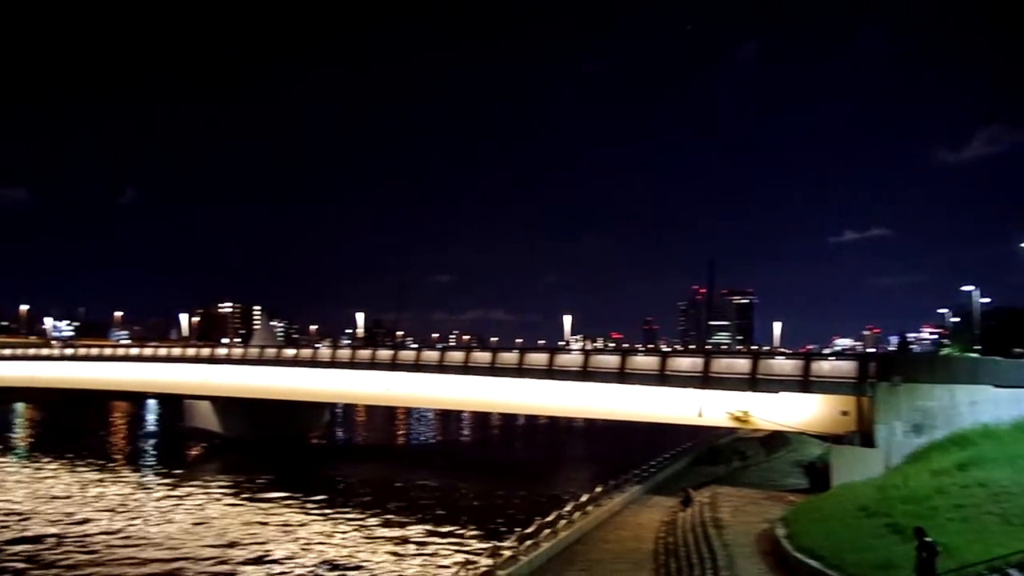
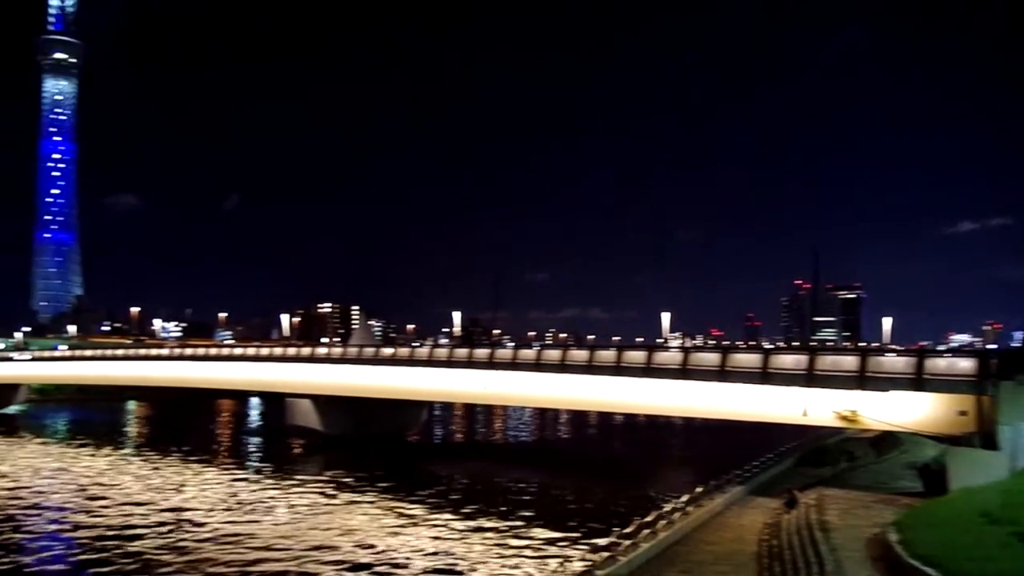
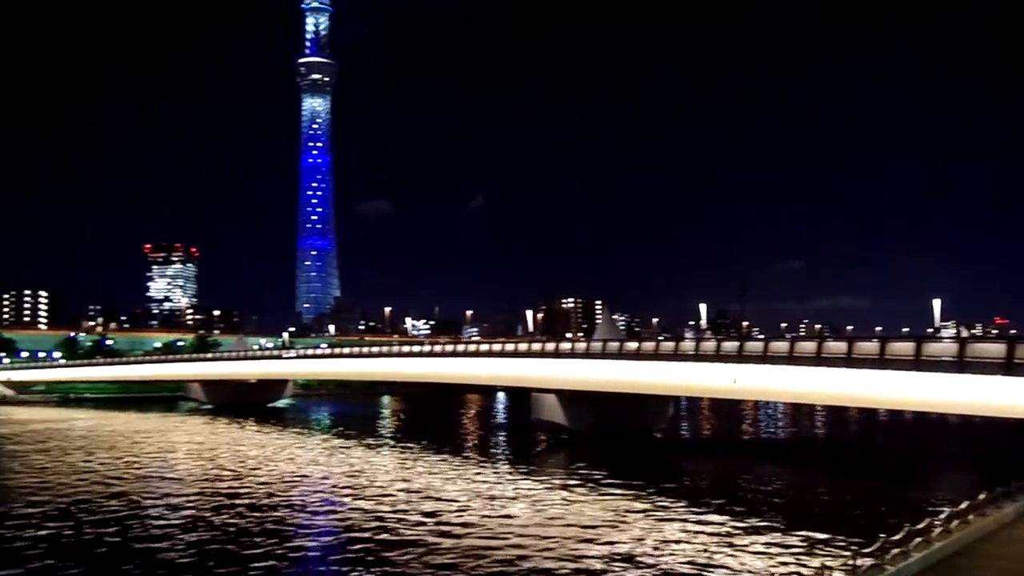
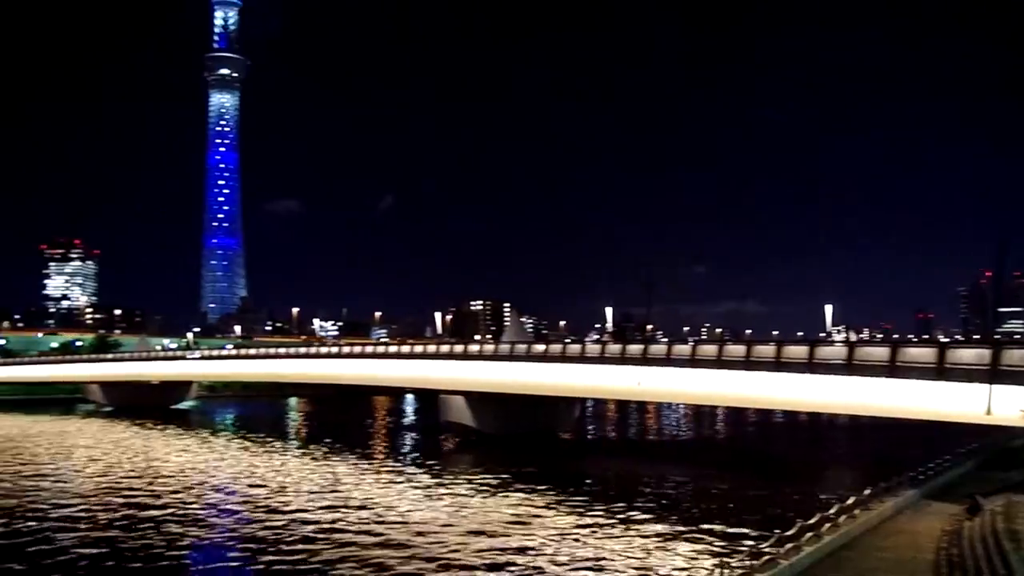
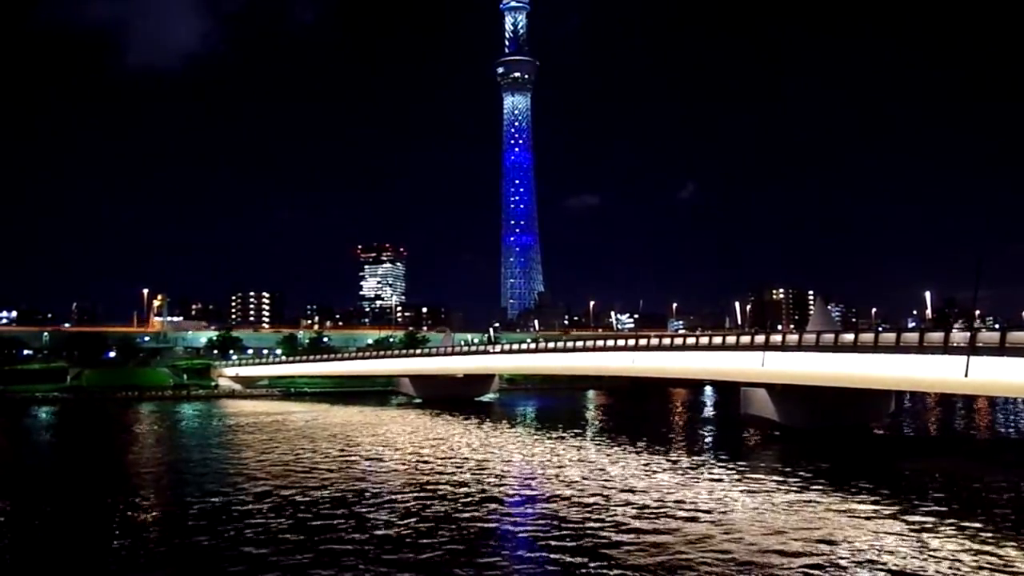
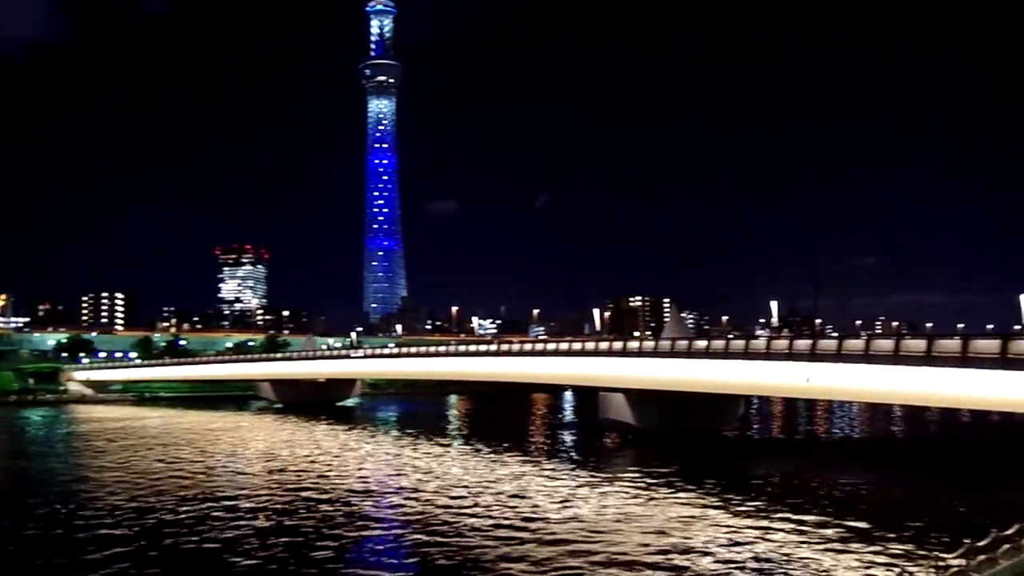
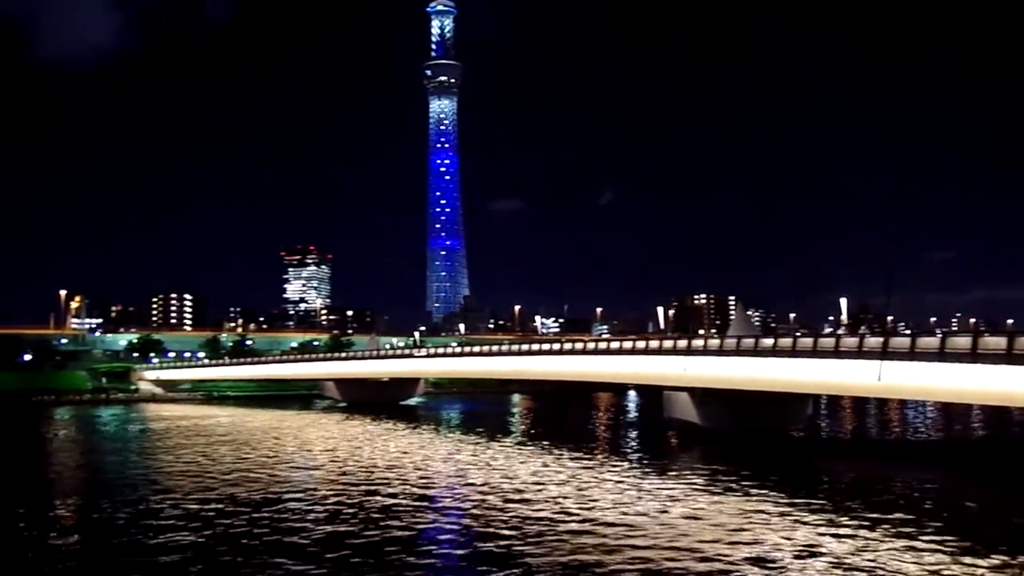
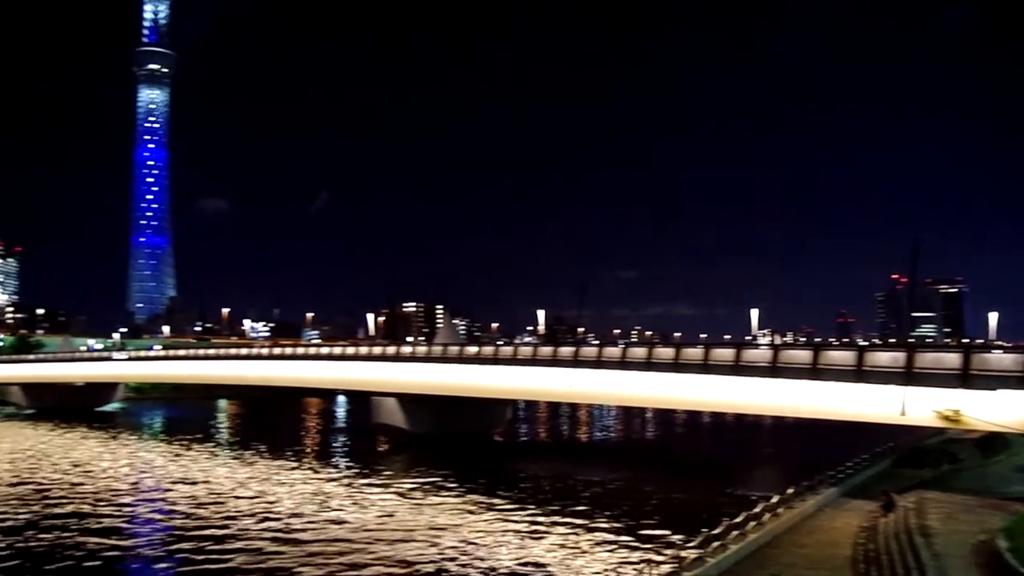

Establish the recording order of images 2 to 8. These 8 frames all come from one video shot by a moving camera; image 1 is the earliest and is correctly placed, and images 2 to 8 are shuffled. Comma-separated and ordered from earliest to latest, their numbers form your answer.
2, 8, 4, 3, 6, 7, 5
